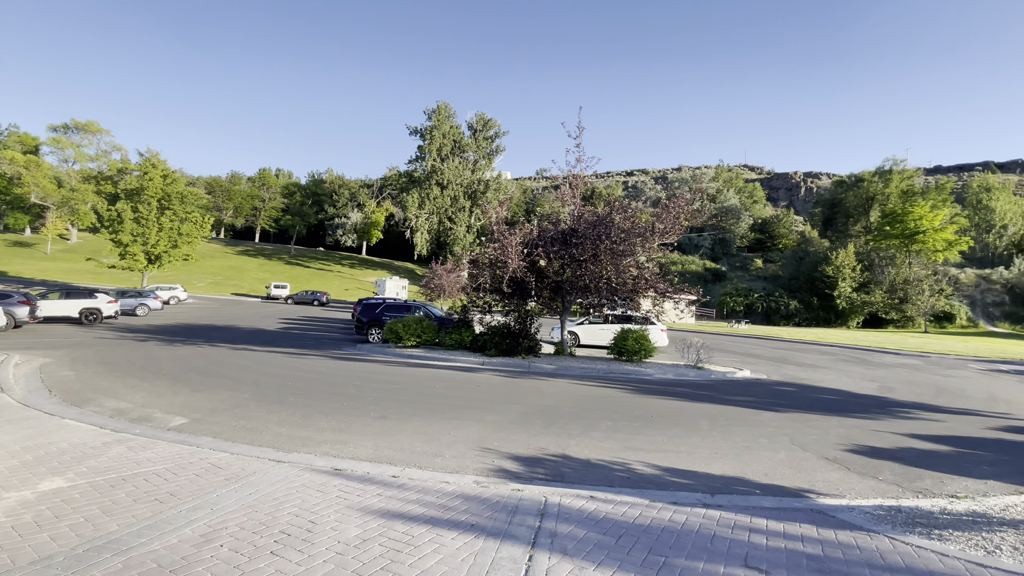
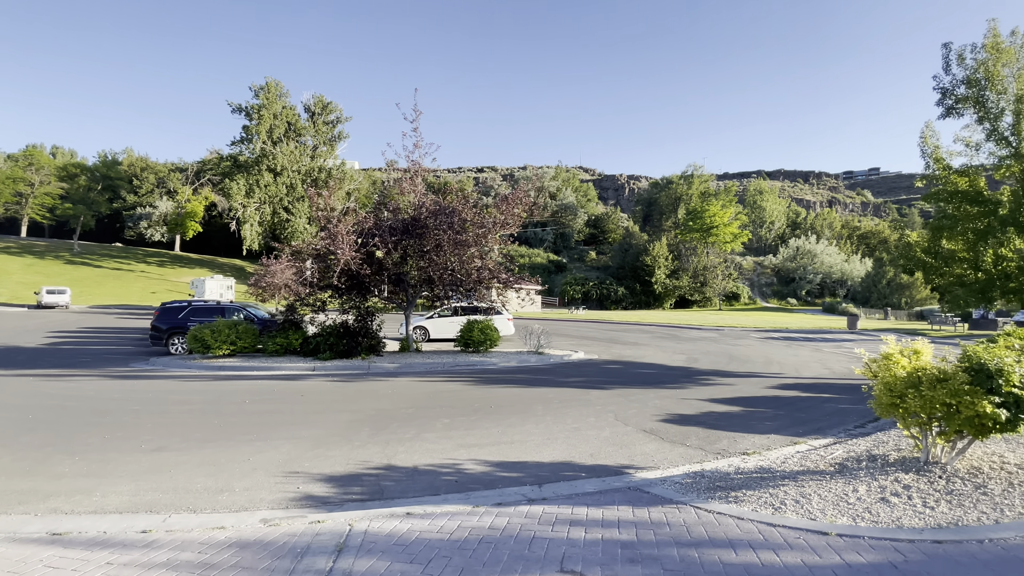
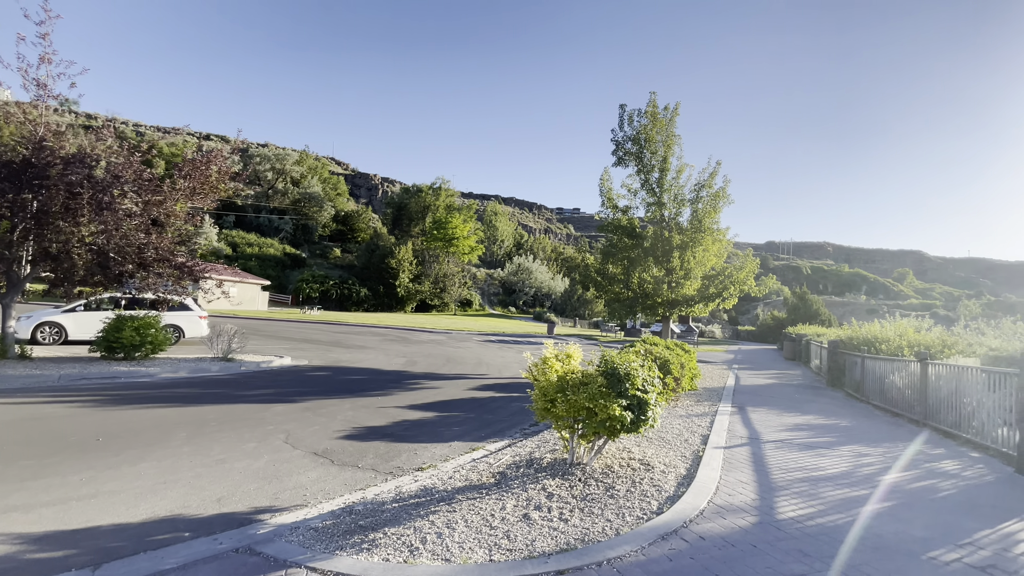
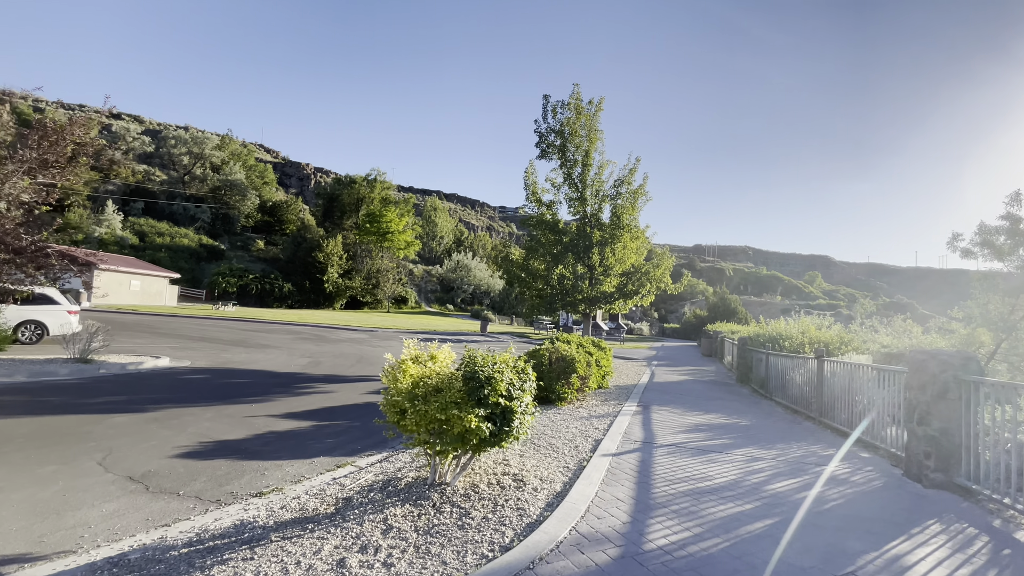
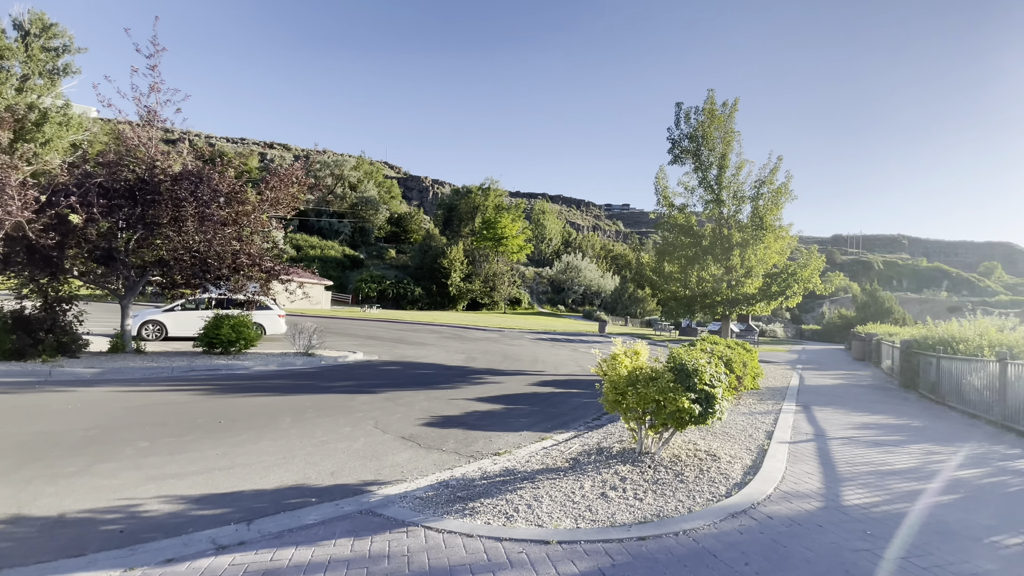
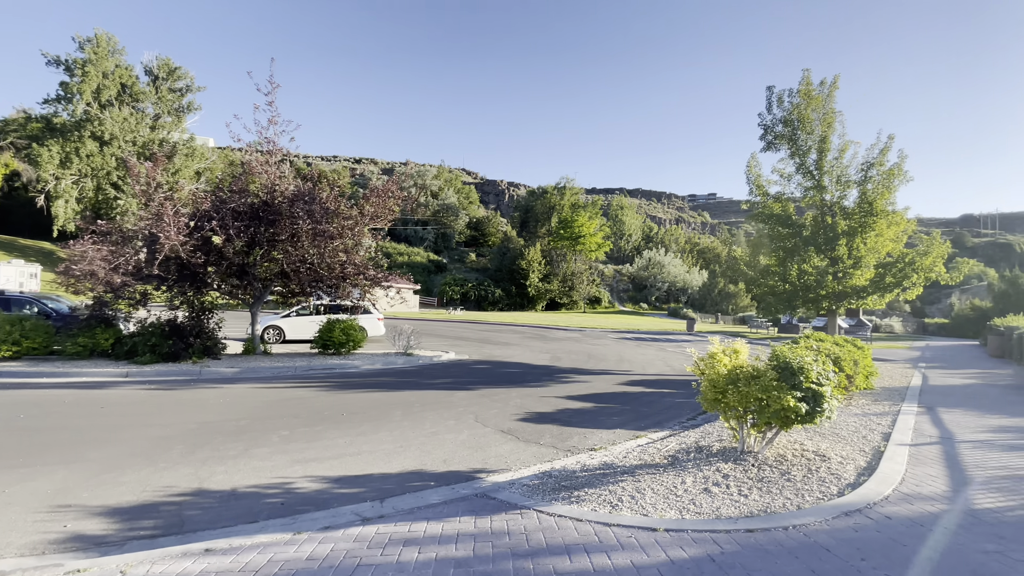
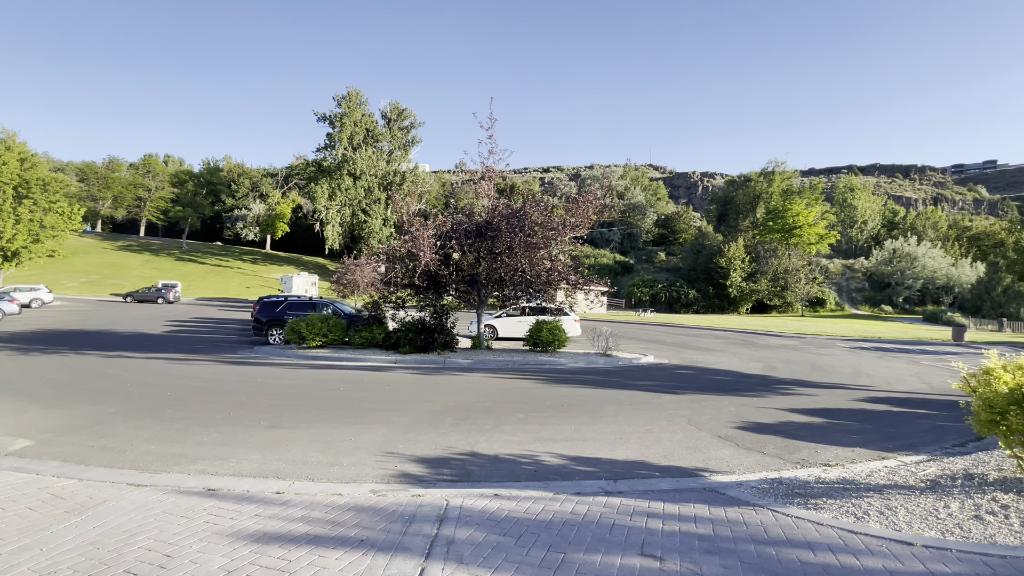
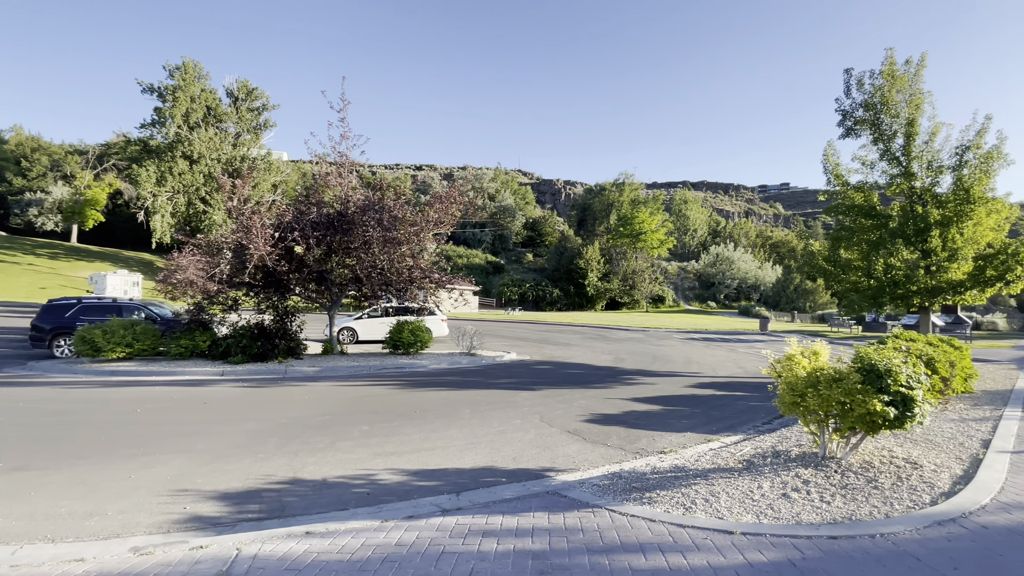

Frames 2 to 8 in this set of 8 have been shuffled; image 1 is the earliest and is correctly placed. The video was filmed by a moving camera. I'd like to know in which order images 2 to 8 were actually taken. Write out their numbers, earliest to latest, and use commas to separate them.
7, 2, 8, 6, 5, 3, 4
